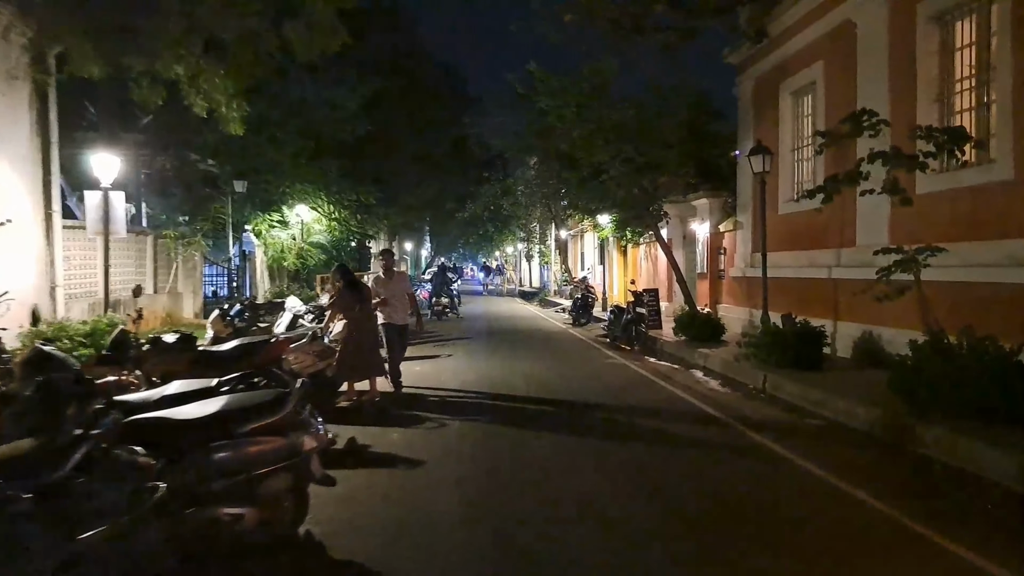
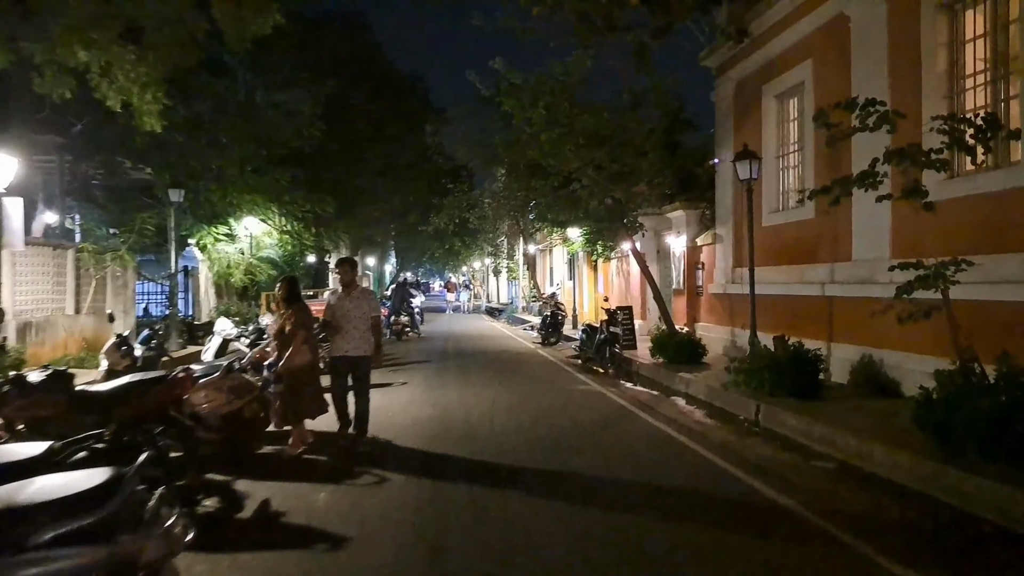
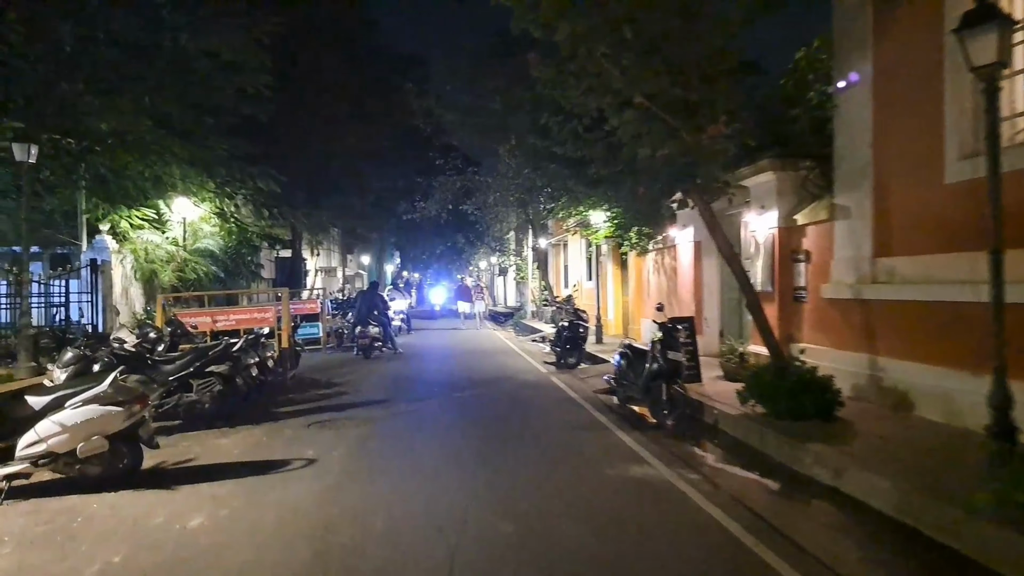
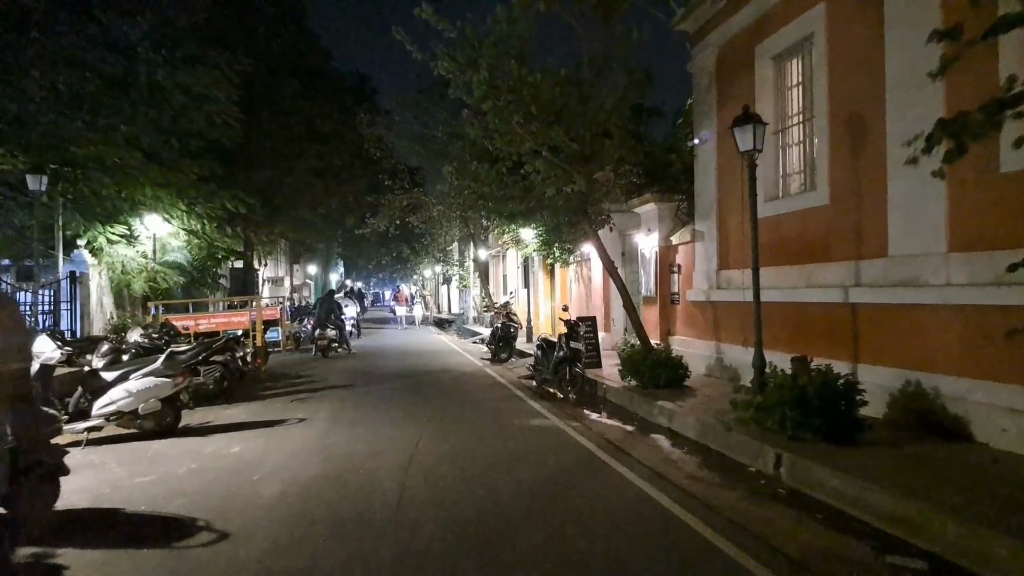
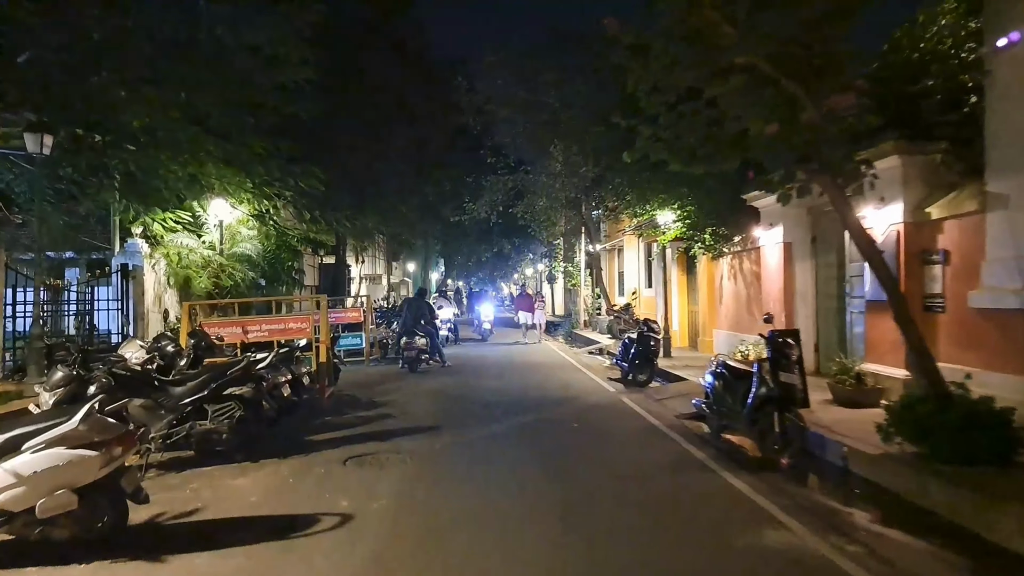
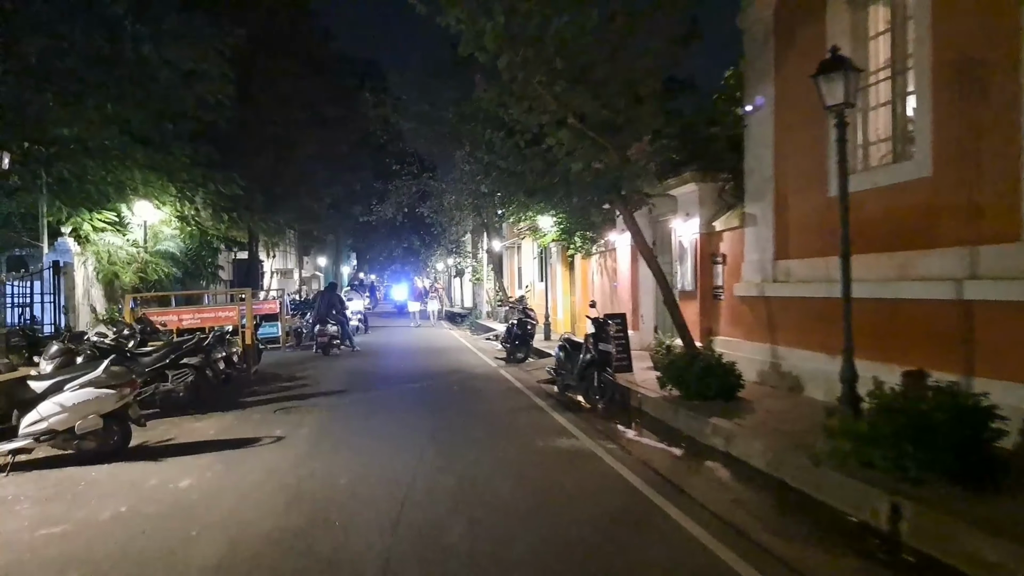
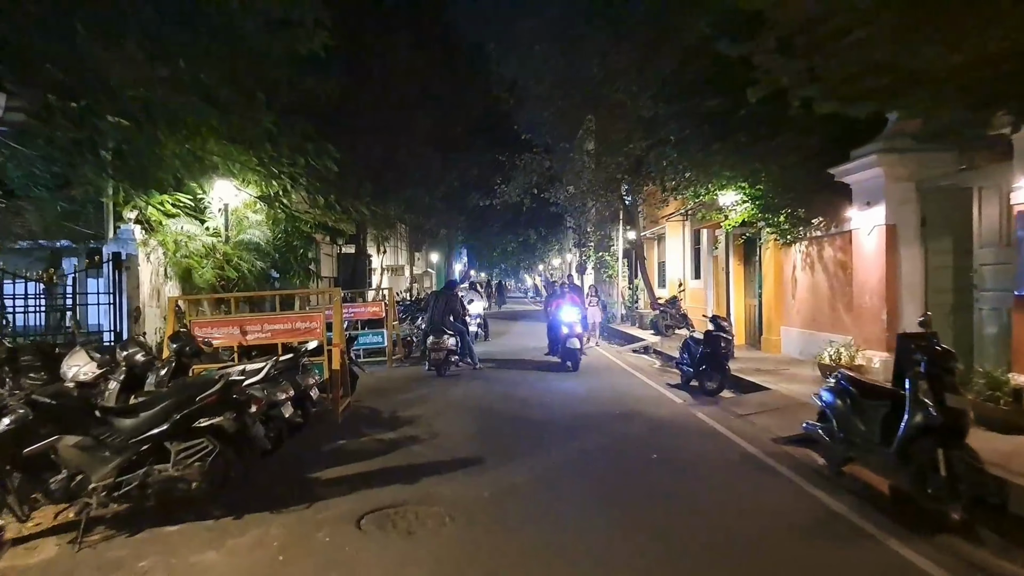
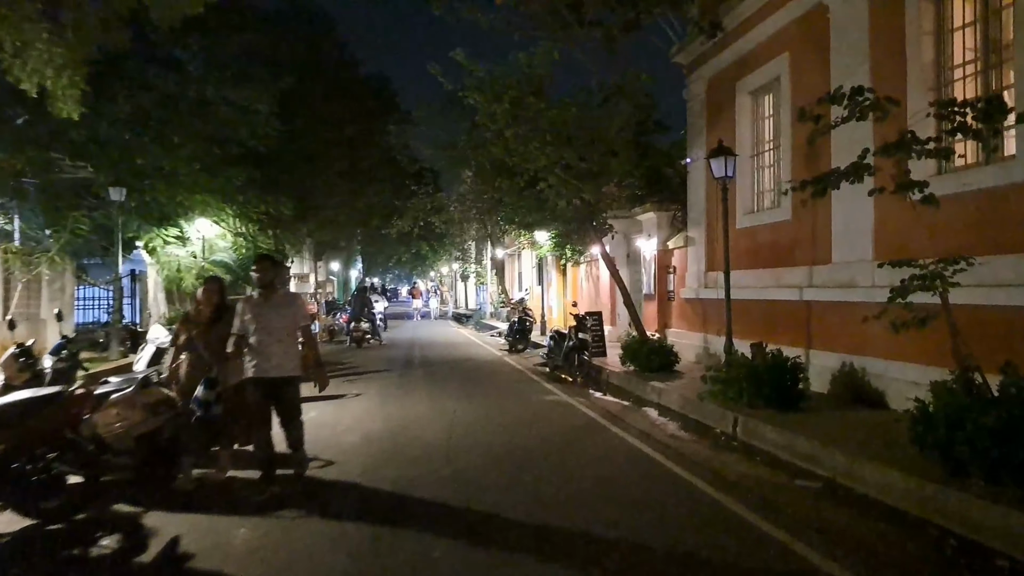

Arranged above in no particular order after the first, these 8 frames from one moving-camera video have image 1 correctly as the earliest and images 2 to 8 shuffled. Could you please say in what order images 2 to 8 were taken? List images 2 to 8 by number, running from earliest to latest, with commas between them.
2, 8, 4, 6, 3, 5, 7
